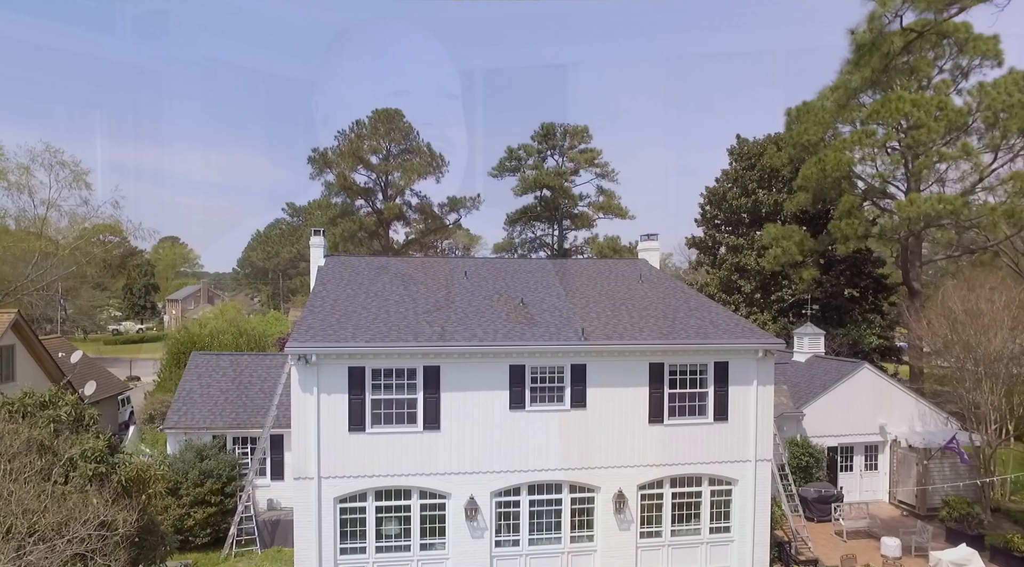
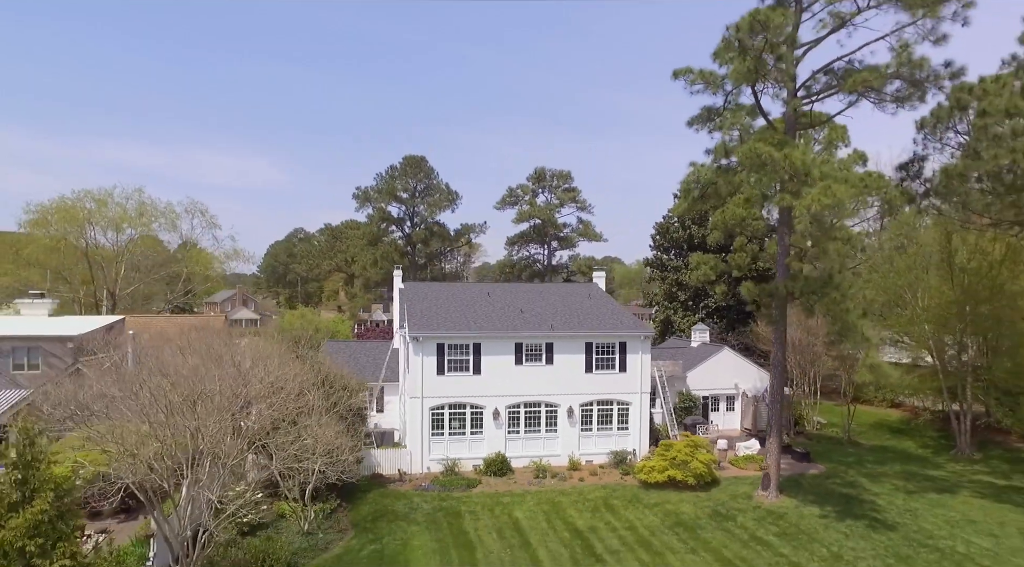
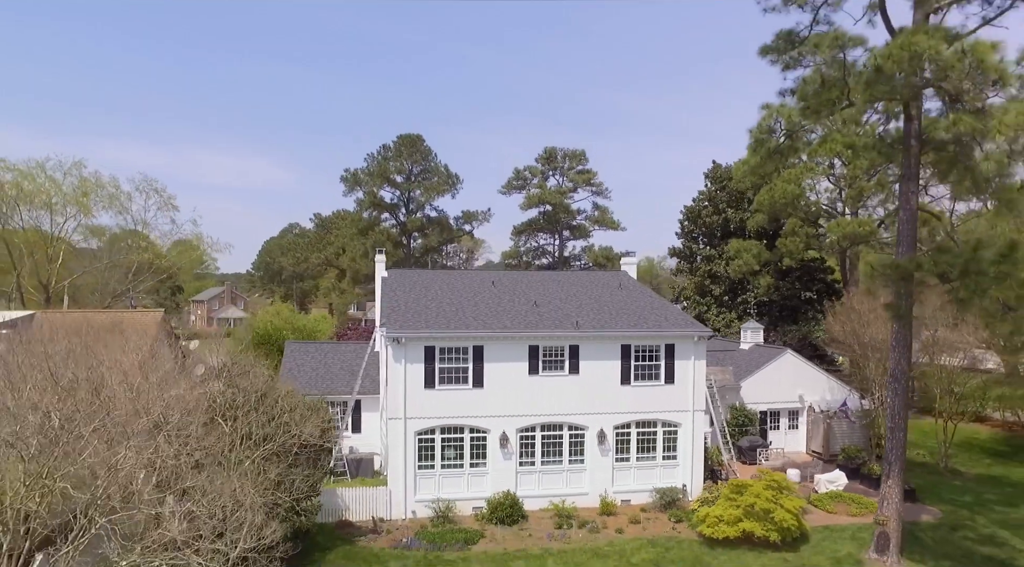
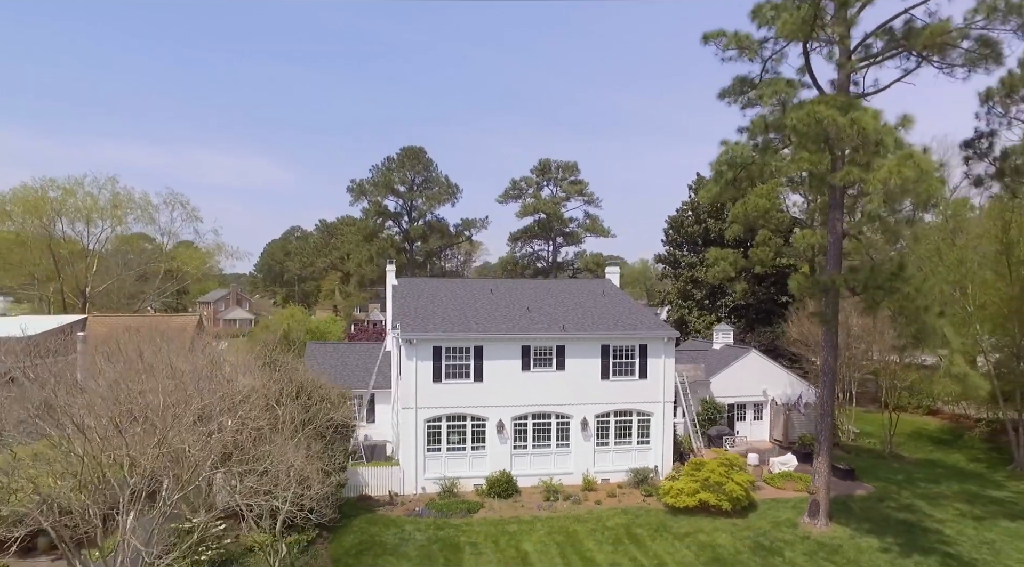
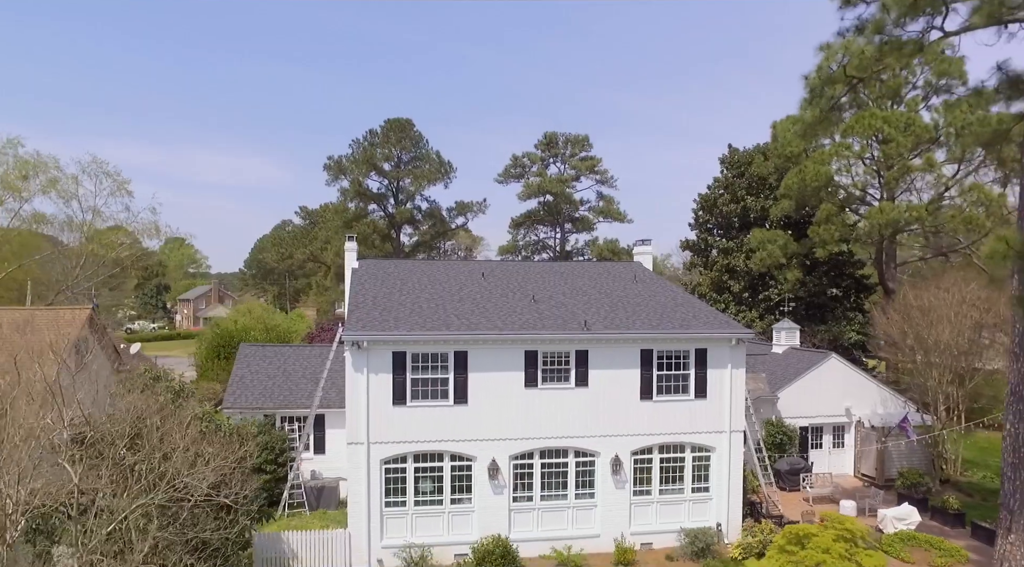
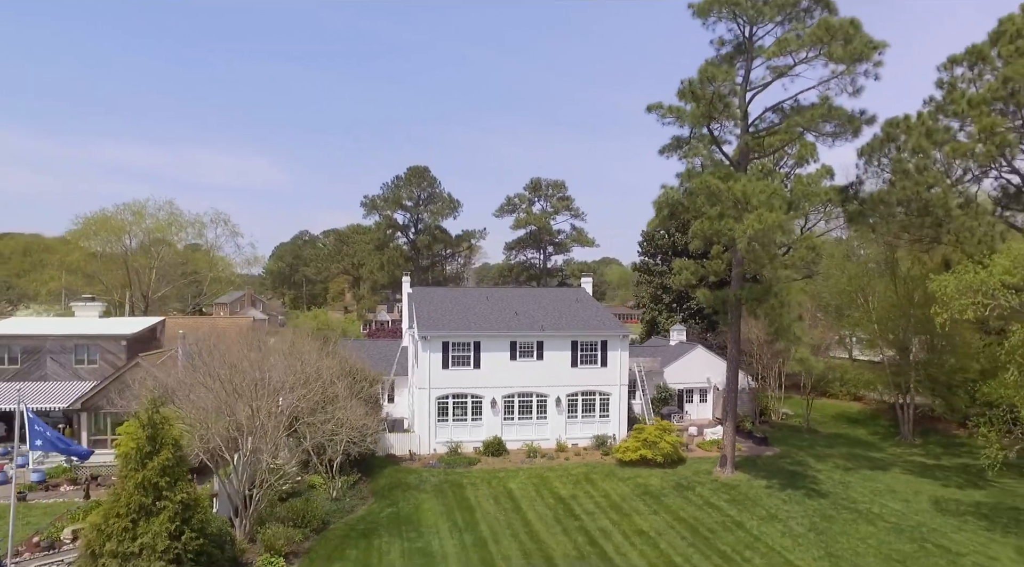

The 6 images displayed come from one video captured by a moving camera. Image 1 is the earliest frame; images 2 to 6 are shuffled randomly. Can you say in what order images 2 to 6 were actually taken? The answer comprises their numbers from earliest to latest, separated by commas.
5, 3, 4, 2, 6
